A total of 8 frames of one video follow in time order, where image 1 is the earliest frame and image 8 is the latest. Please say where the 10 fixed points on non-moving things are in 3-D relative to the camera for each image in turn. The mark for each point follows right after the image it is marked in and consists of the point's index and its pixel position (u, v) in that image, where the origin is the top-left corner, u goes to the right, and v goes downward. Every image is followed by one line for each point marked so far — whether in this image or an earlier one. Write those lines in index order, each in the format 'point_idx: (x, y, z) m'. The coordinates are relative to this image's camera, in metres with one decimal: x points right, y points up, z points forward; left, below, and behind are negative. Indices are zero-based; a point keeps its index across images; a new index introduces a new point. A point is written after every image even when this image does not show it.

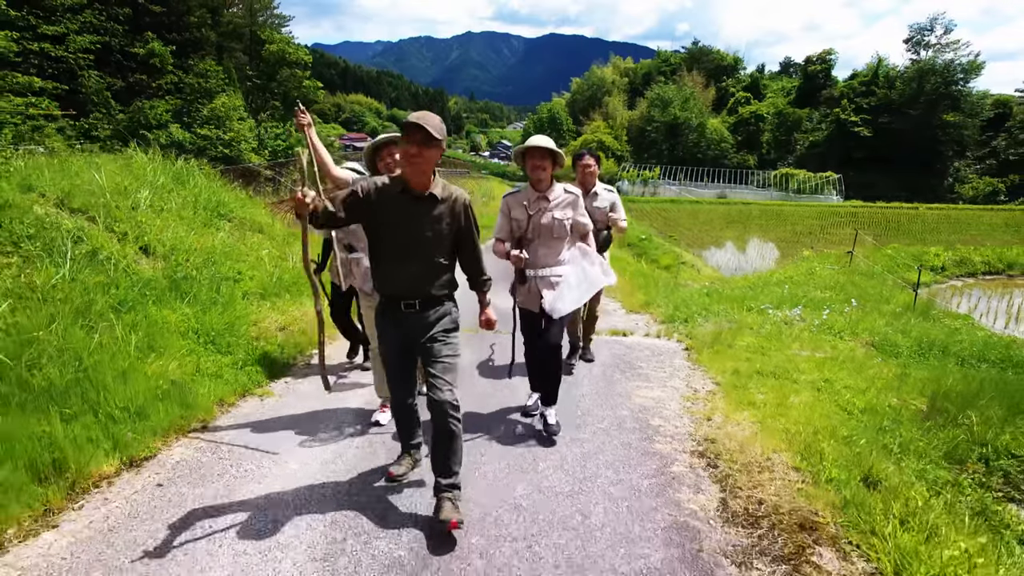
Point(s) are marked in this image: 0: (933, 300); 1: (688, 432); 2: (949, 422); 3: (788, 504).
0: (+5.2, -0.2, +8.2) m
1: (+0.9, -0.8, +3.5) m
2: (+2.9, -0.9, +4.3) m
3: (+1.1, -0.9, +2.7) m
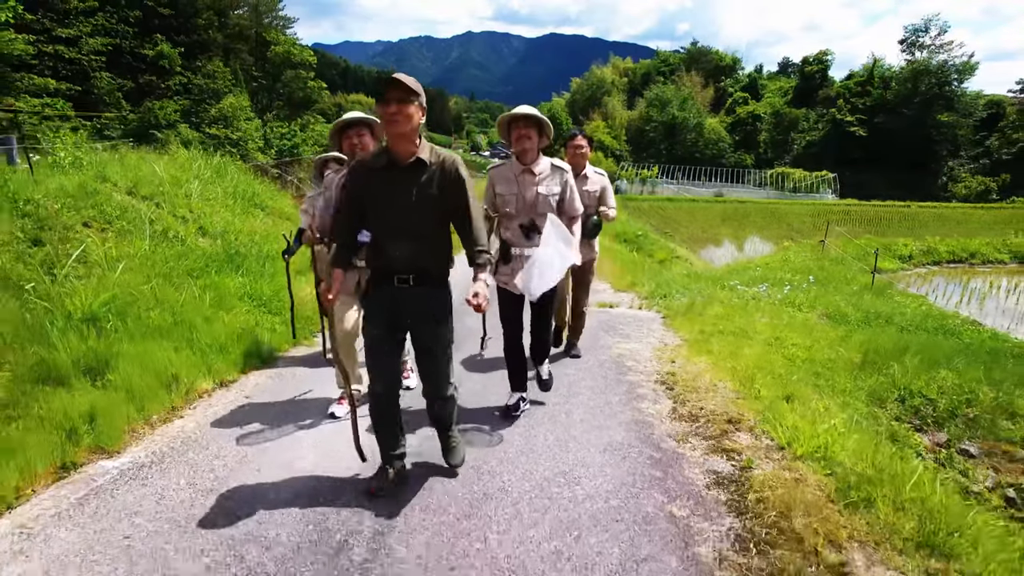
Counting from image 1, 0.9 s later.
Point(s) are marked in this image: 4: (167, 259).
0: (+5.2, +0.1, +9.1) m
1: (+0.9, -0.5, +4.4) m
2: (+2.9, -0.6, +5.2) m
3: (+1.1, -0.7, +3.6) m
4: (-2.4, +0.2, +4.8) m
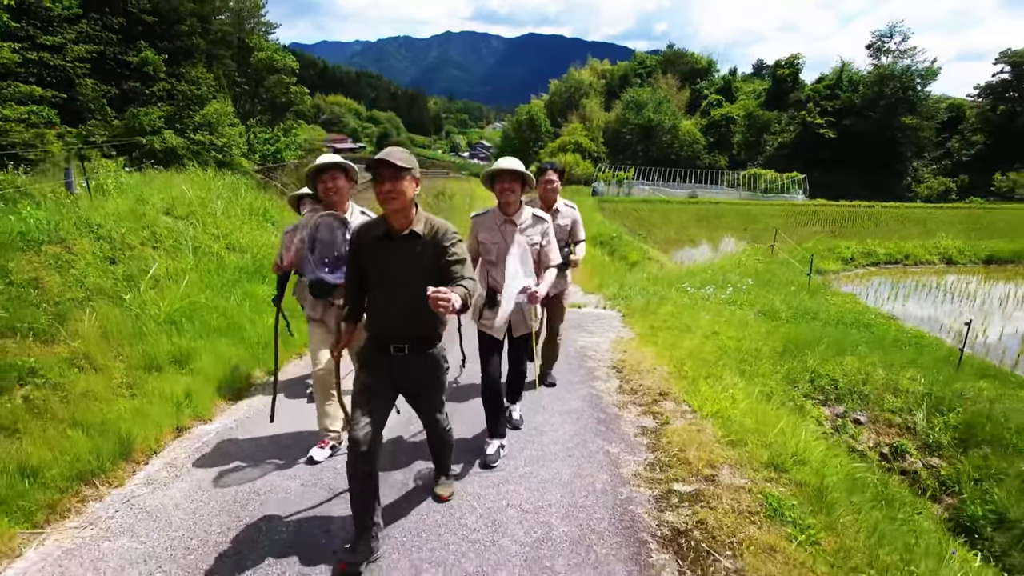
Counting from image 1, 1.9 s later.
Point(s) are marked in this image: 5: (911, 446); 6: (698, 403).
0: (+4.9, +0.1, +10.3) m
1: (+0.8, -0.6, +5.5) m
2: (+2.7, -0.7, +6.4) m
3: (+1.0, -0.7, +4.7) m
4: (-2.6, +0.1, +5.8) m
5: (+3.3, -1.3, +5.5) m
6: (+1.2, -0.7, +4.2) m
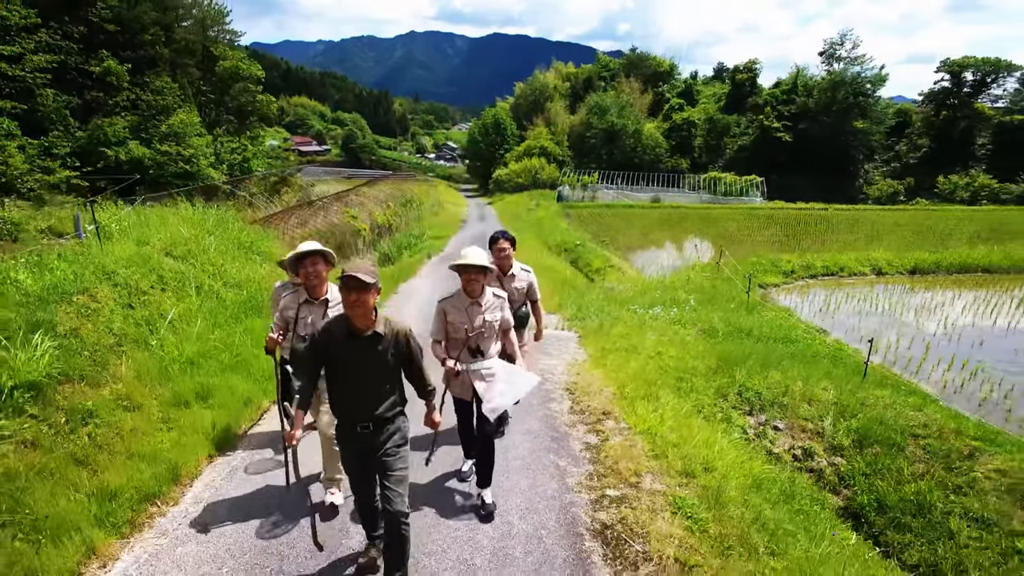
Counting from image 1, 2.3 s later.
0: (+4.4, -0.2, +11.4) m
1: (+0.5, -0.9, +6.4) m
2: (+2.4, -0.9, +7.4) m
3: (+0.7, -1.0, +5.6) m
4: (-2.9, -0.2, +6.6) m
5: (+3.0, -1.6, +6.5) m
6: (+0.9, -1.1, +5.2) m
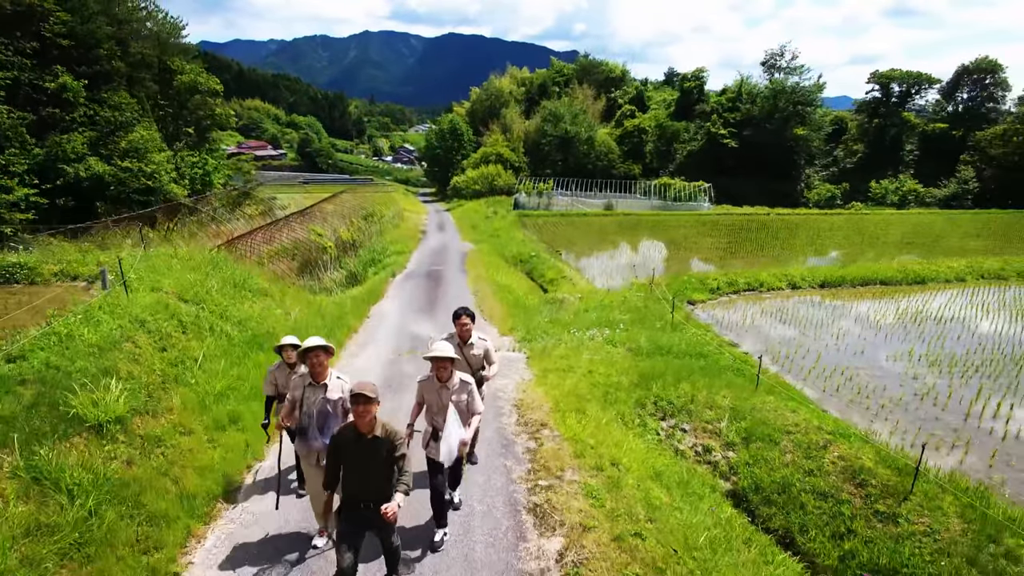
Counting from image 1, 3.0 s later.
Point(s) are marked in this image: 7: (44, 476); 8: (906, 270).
0: (+3.6, -0.6, +13.3) m
1: (0.0, -1.3, +8.1) m
2: (+1.8, -1.3, +9.1) m
3: (+0.3, -1.4, +7.3) m
4: (-3.4, -0.7, +8.0) m
5: (+2.5, -1.9, +8.3) m
6: (+0.5, -1.5, +6.9) m
7: (-3.2, -1.3, +4.6) m
8: (+10.9, +0.5, +18.3) m
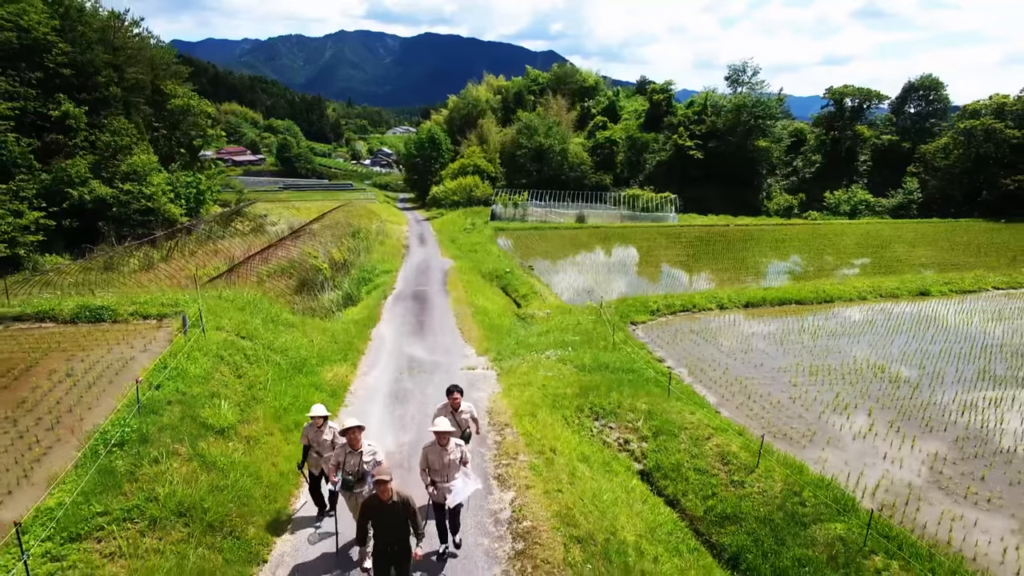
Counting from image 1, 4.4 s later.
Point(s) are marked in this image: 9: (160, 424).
0: (+3.0, -1.2, +16.6) m
1: (-0.4, -2.0, +11.2) m
2: (+1.4, -2.0, +12.3) m
3: (-0.1, -2.1, +10.4) m
4: (-3.8, -1.4, +11.0) m
5: (+2.1, -2.6, +11.6) m
6: (+0.1, -2.1, +10.0) m
7: (-3.5, -2.0, +7.7) m
8: (+10.1, -0.1, +21.7) m
9: (-4.2, -1.7, +8.1) m
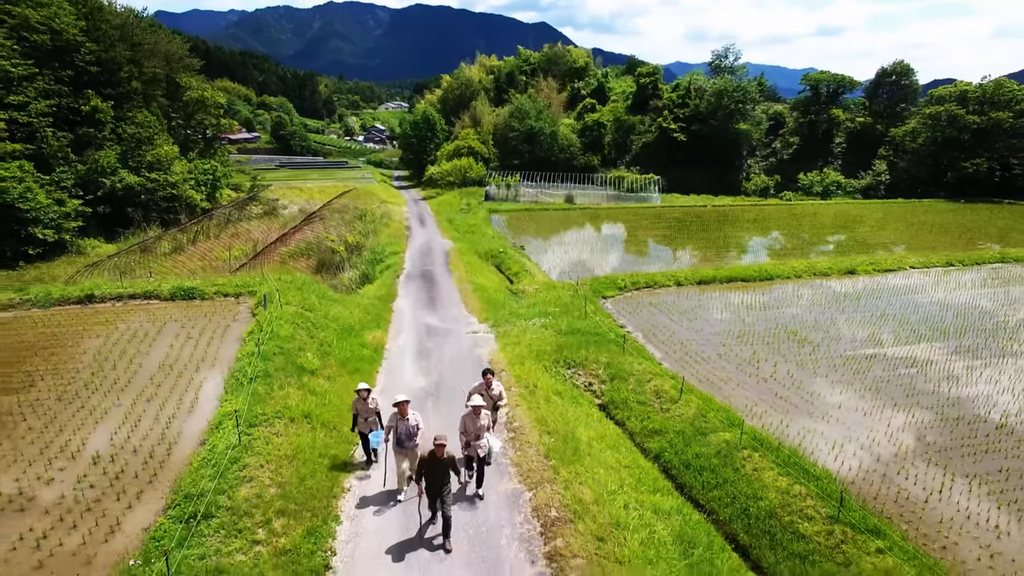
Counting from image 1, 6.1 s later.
0: (+2.8, -0.6, +20.7) m
1: (-0.6, -1.6, +15.4) m
2: (+1.2, -1.6, +16.5) m
3: (-0.2, -1.8, +14.6) m
4: (-4.0, -1.1, +15.1) m
5: (+2.0, -2.2, +15.8) m
6: (0.0, -1.8, +14.2) m
7: (-3.6, -1.8, +11.8) m
8: (+9.8, +0.7, +25.9) m
9: (-4.3, -1.4, +12.2) m
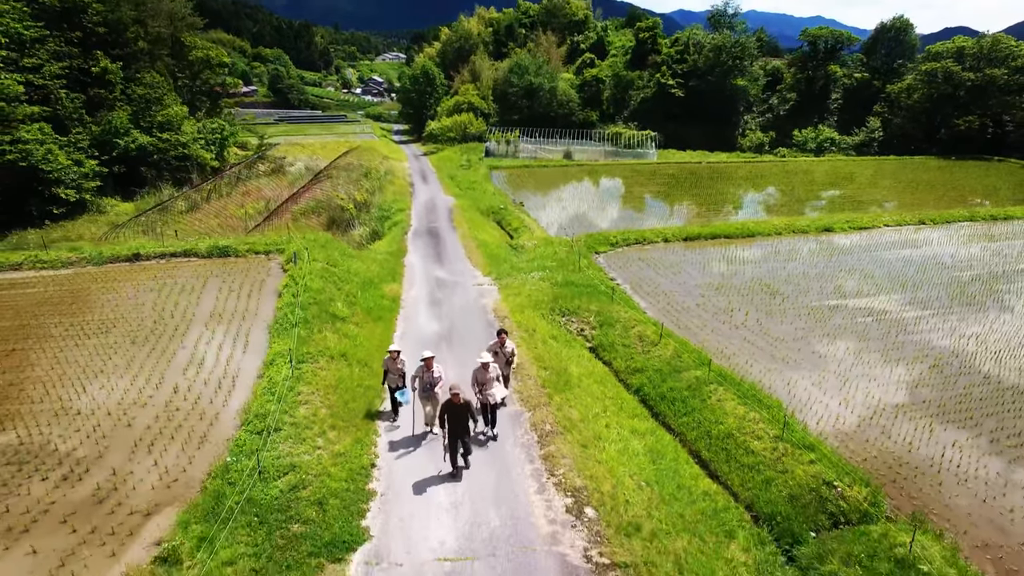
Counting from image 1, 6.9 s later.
0: (+2.8, +0.8, +22.7) m
1: (-0.5, -0.5, +17.4) m
2: (+1.2, -0.4, +18.6) m
3: (-0.2, -0.7, +16.7) m
4: (-3.9, 0.0, +17.1) m
5: (+2.0, -1.1, +17.9) m
6: (+0.1, -0.8, +16.3) m
7: (-3.6, -0.9, +13.9) m
8: (+9.9, +2.5, +27.8) m
9: (-4.3, -0.6, +14.3) m
